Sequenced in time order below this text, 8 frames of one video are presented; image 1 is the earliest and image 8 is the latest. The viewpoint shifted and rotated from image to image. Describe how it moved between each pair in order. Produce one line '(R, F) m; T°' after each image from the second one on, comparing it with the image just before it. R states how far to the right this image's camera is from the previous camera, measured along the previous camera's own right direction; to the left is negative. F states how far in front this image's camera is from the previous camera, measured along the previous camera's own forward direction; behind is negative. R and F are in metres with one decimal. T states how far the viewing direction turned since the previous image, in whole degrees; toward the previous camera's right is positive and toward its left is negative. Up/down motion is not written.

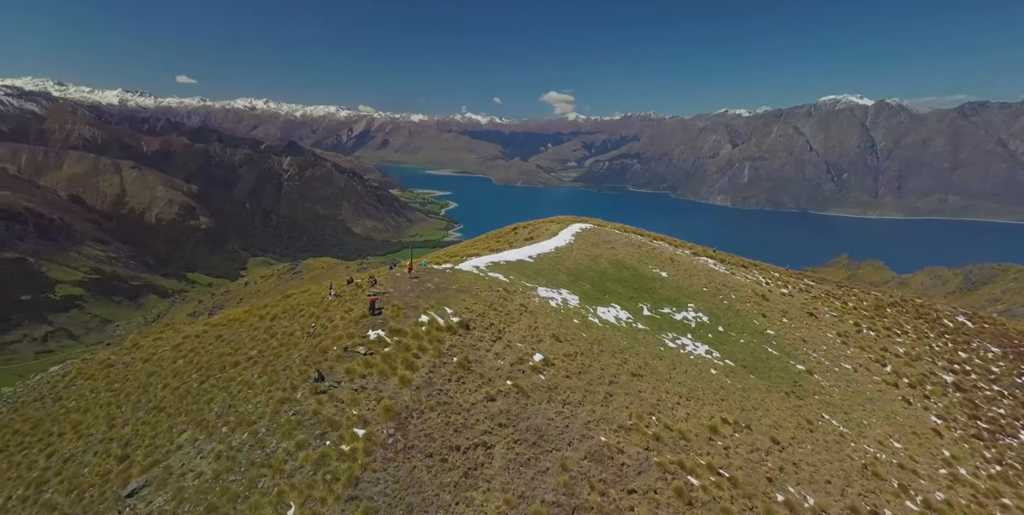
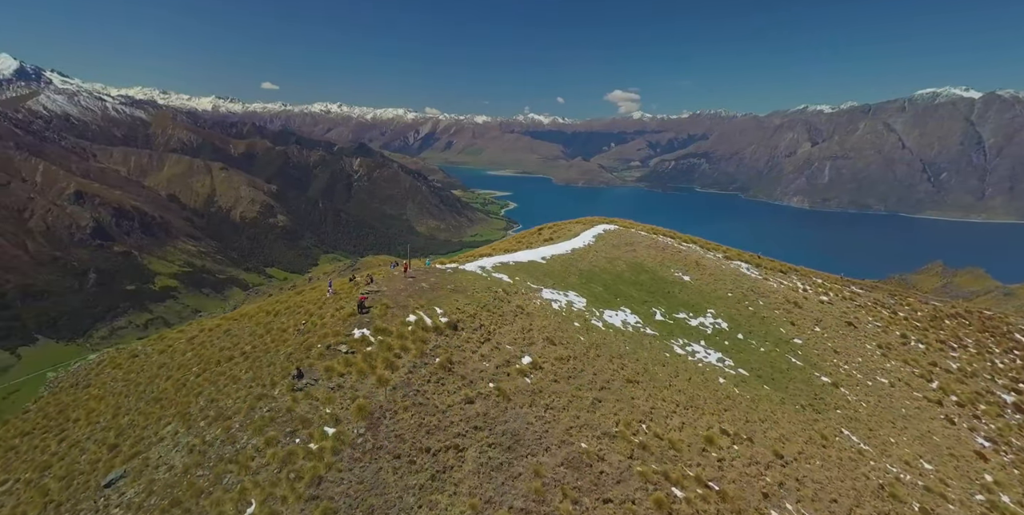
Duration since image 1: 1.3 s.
(+1.9, +0.5) m; -3°
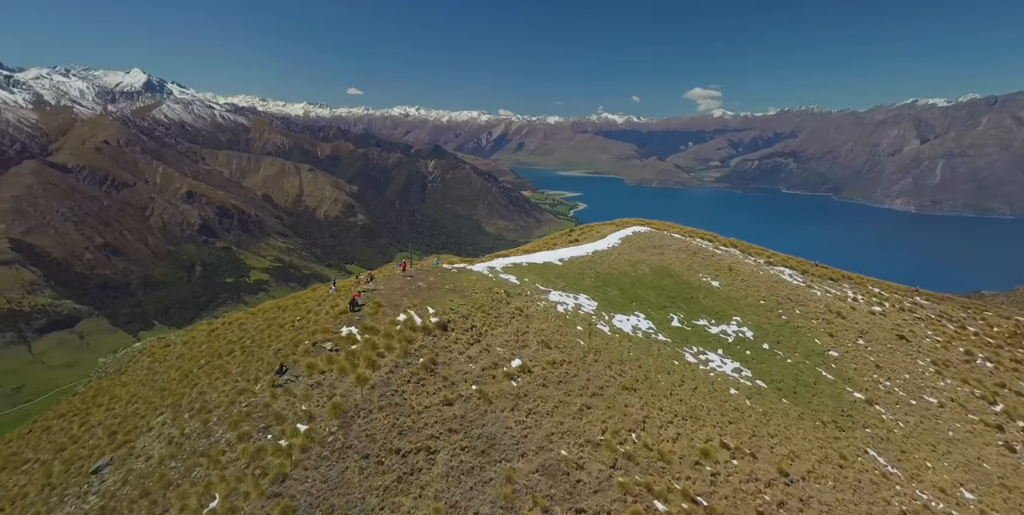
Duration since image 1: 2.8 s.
(+2.1, +0.5) m; -4°
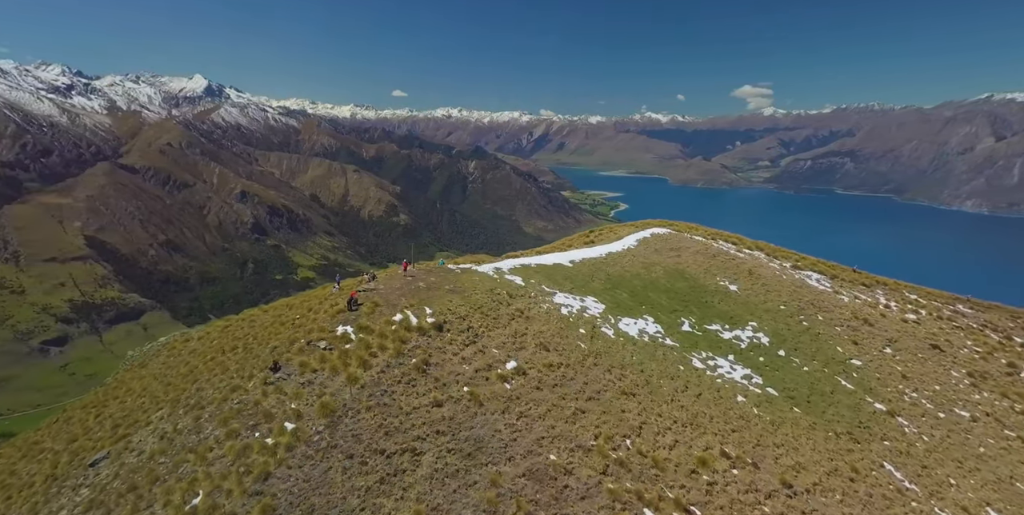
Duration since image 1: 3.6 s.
(+1.1, +0.2) m; -2°
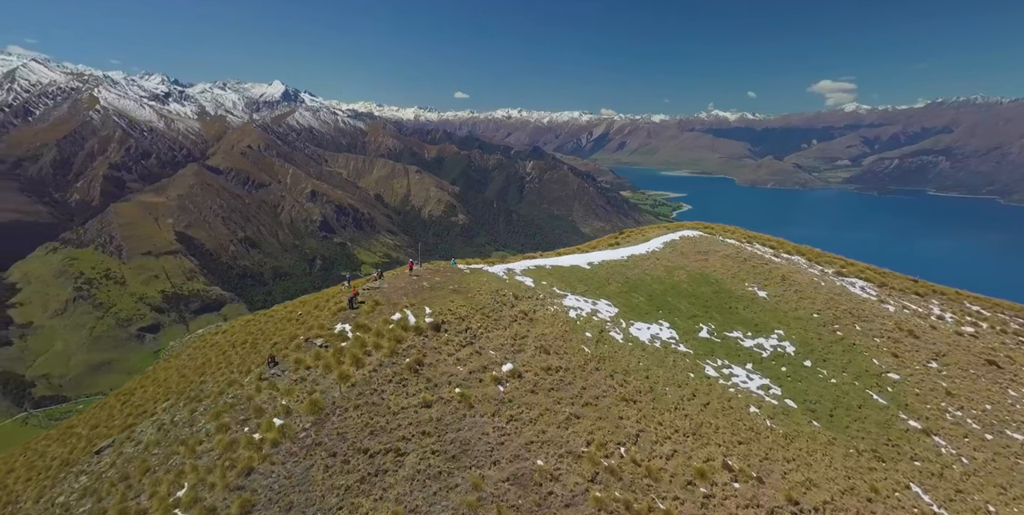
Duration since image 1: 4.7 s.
(+1.5, +0.2) m; -4°
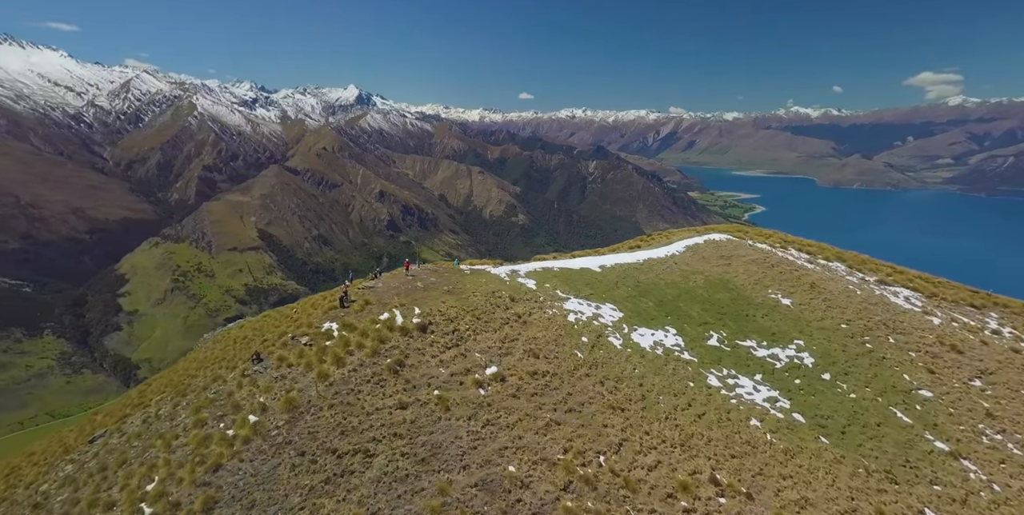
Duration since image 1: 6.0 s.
(+1.9, +0.2) m; -3°
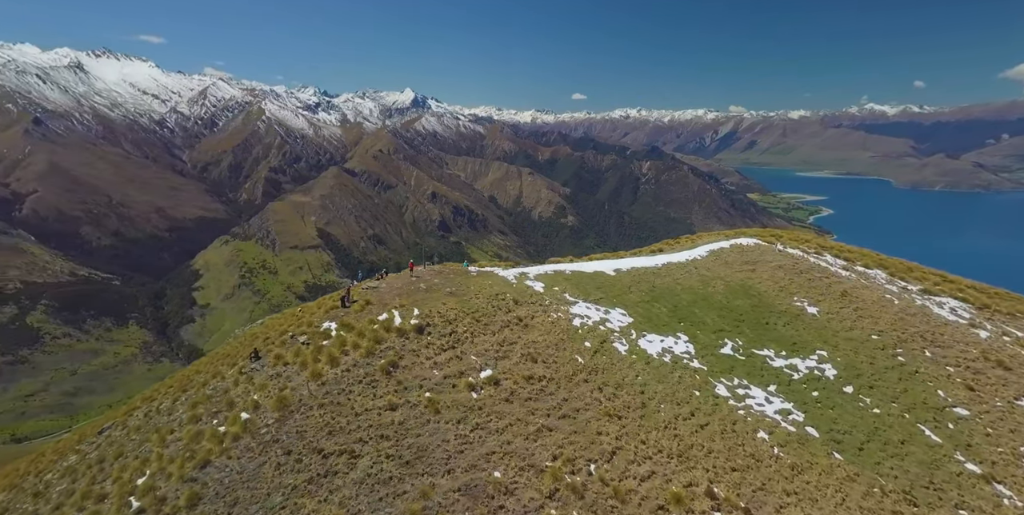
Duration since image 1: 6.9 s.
(+1.3, +0.1) m; -3°
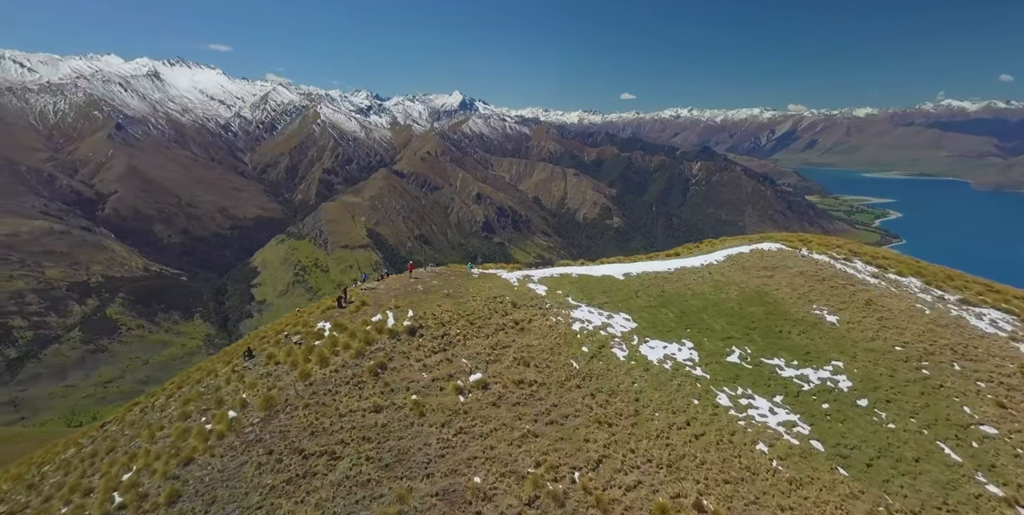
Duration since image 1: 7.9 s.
(+1.4, 0.0) m; -2°
